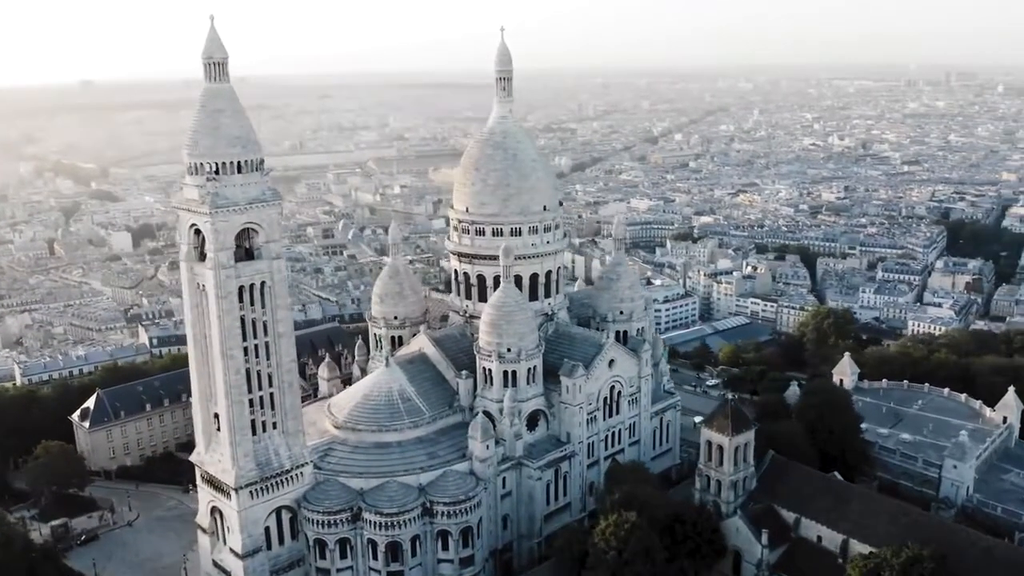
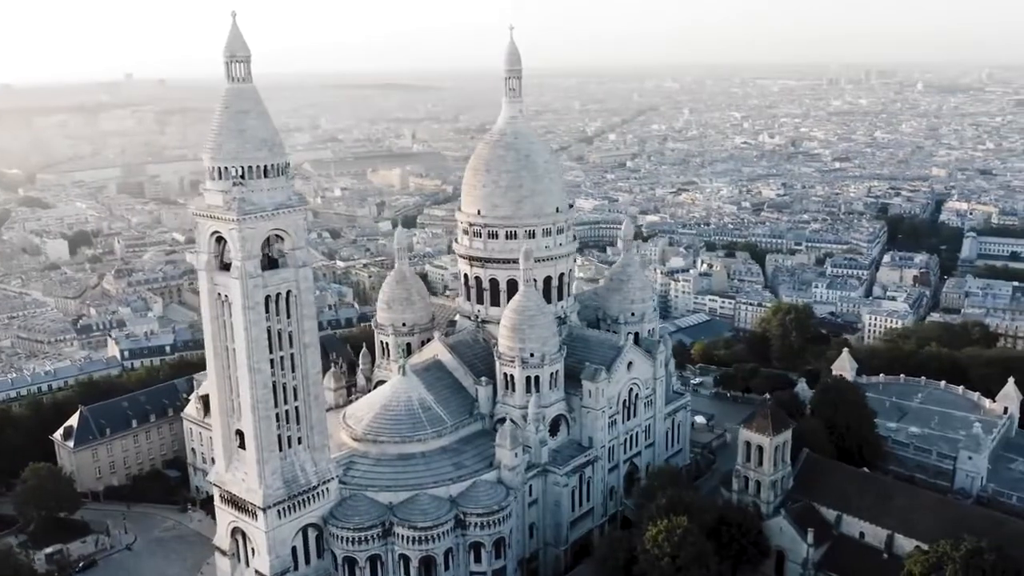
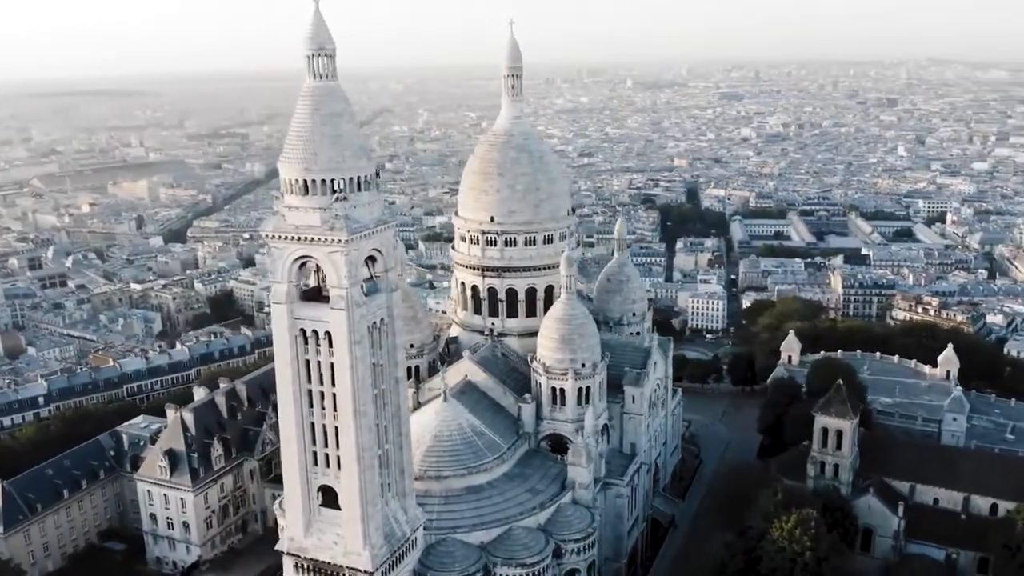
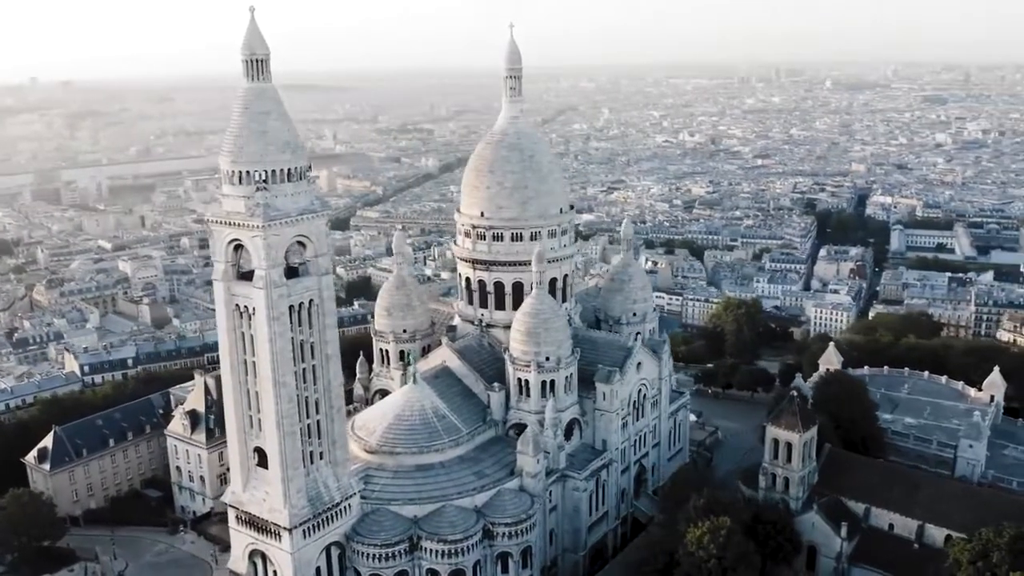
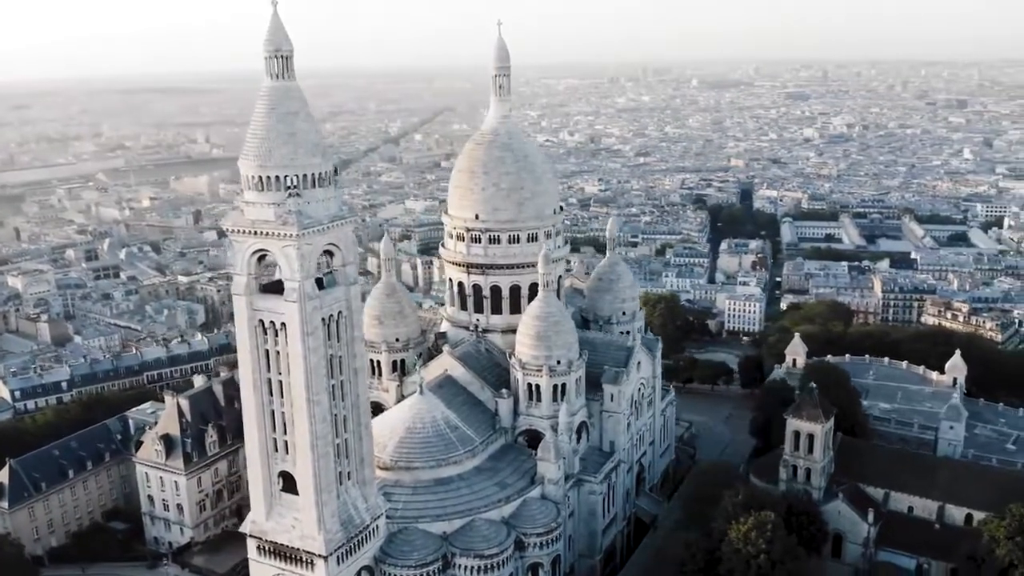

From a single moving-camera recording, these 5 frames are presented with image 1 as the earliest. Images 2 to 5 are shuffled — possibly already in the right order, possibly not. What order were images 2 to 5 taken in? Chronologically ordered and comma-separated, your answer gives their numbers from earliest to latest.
2, 4, 5, 3
